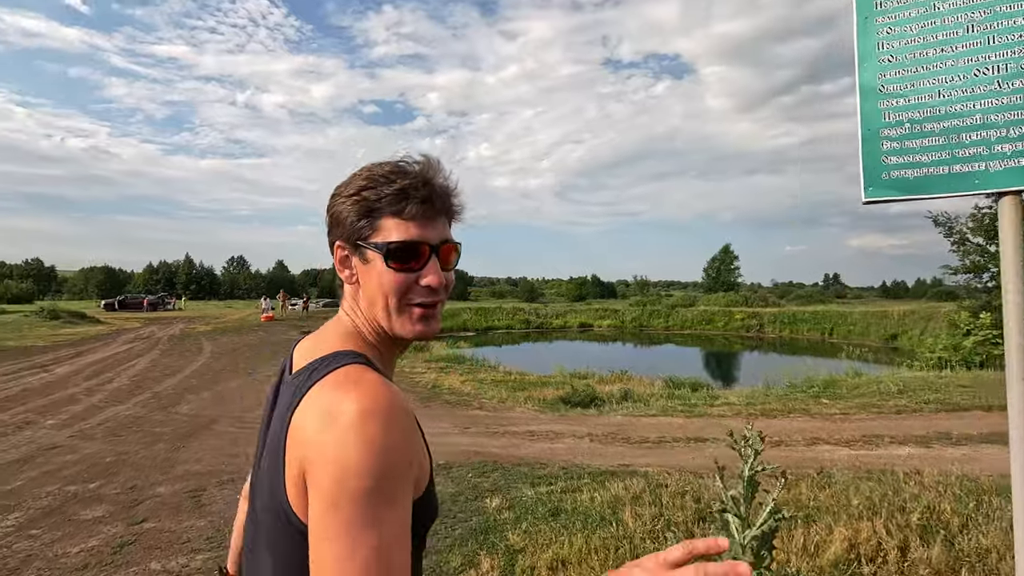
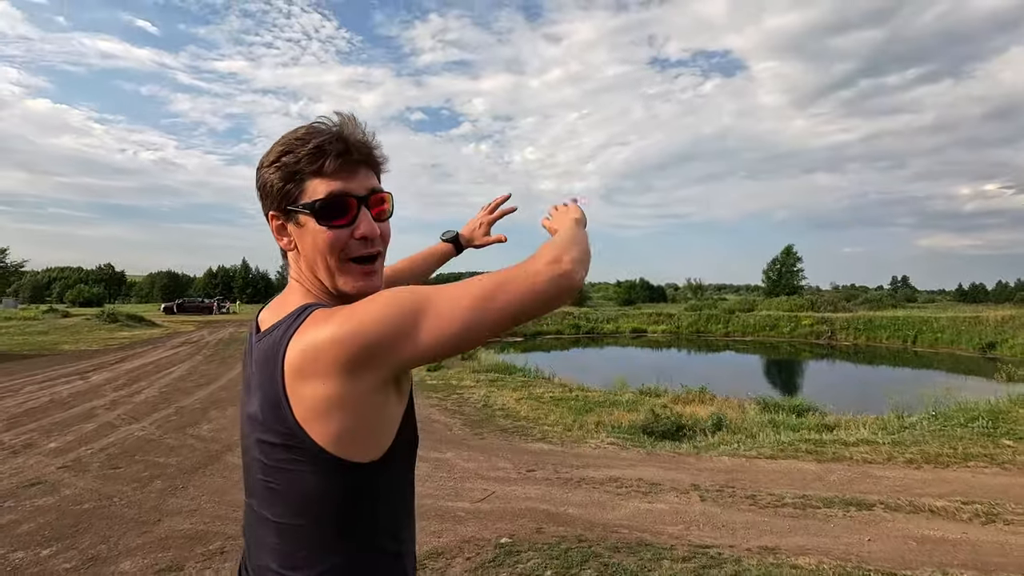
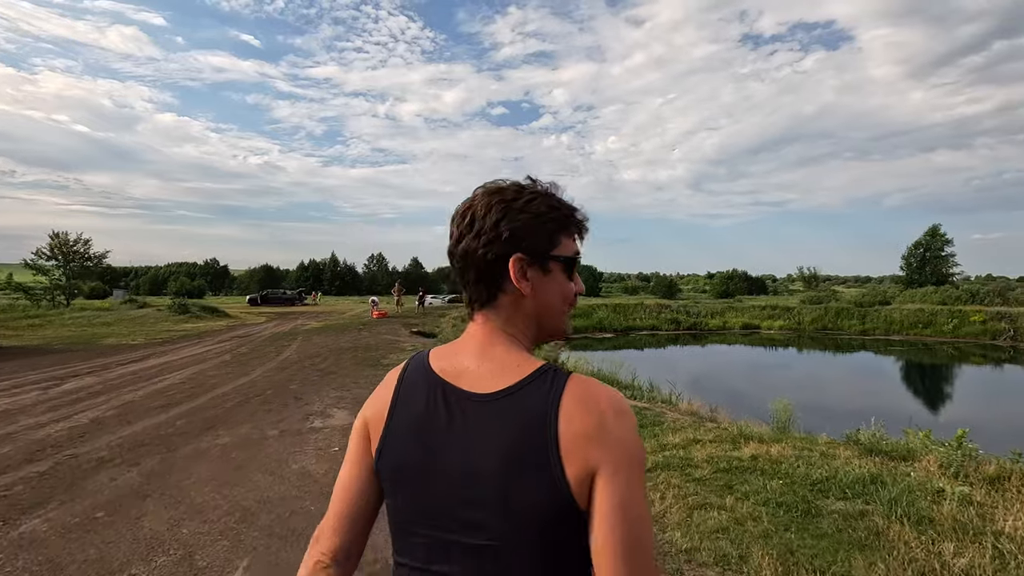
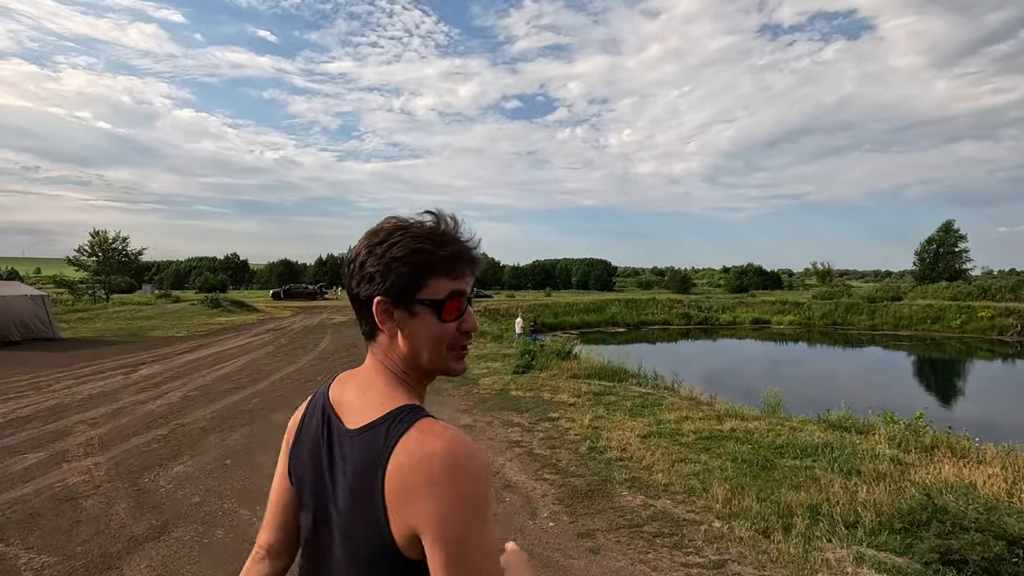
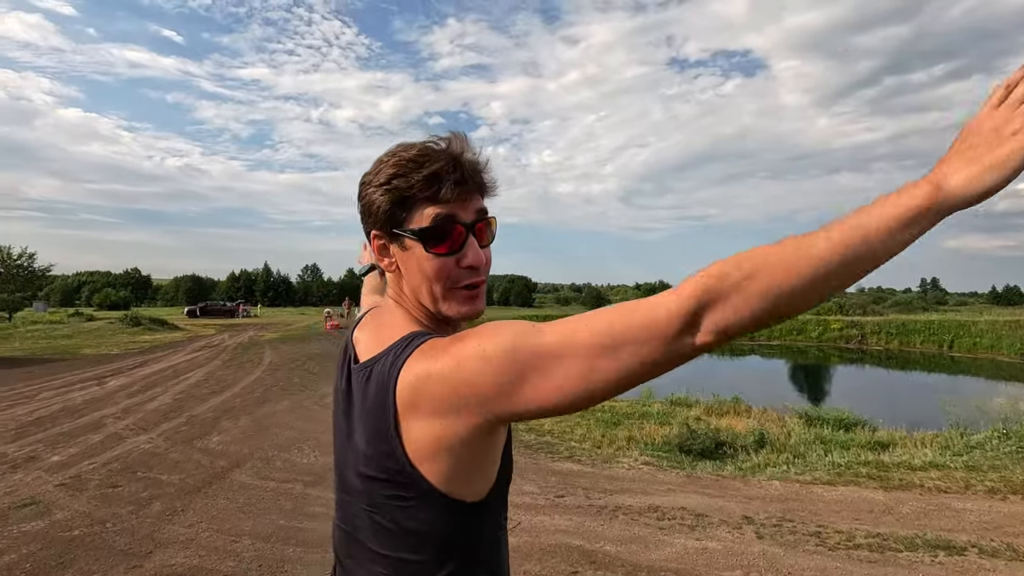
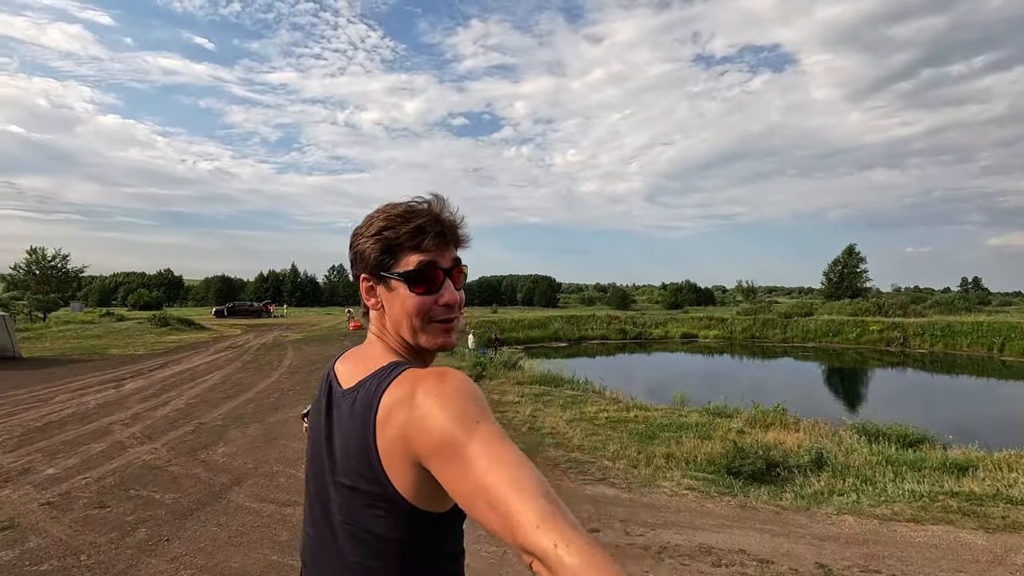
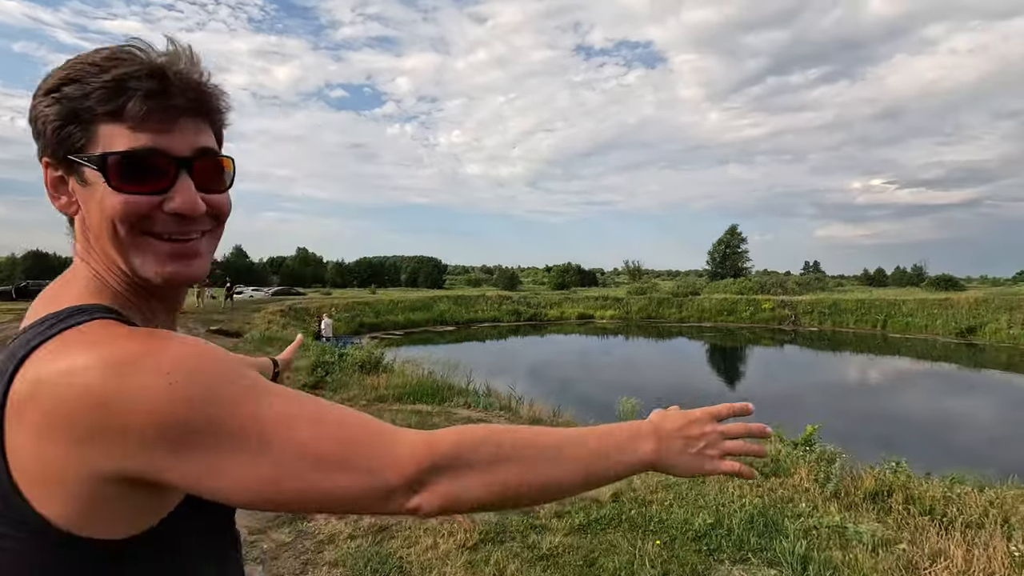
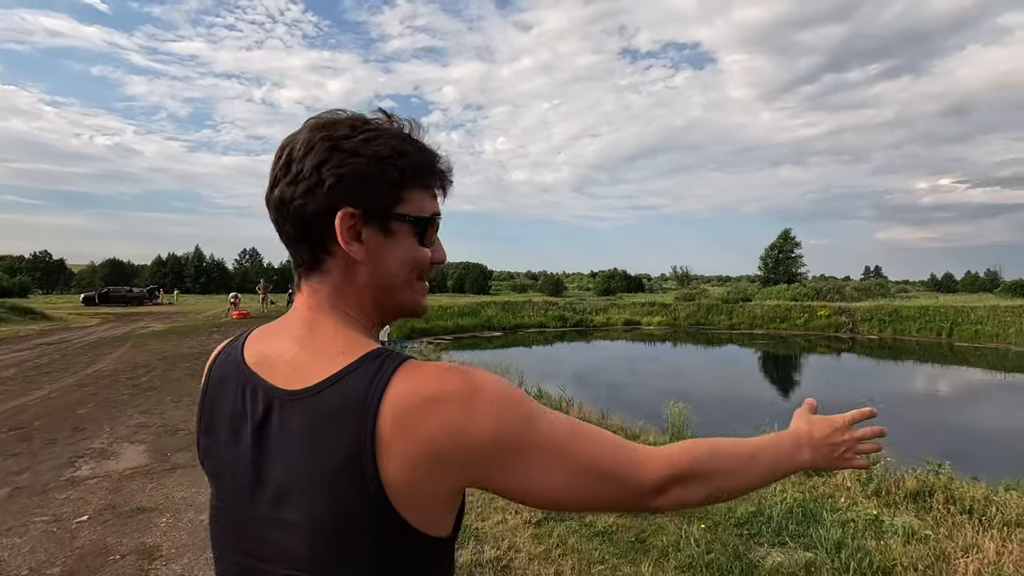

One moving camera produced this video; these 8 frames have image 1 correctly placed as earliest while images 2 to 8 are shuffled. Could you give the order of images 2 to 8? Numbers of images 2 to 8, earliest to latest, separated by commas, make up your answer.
2, 5, 6, 4, 3, 8, 7
